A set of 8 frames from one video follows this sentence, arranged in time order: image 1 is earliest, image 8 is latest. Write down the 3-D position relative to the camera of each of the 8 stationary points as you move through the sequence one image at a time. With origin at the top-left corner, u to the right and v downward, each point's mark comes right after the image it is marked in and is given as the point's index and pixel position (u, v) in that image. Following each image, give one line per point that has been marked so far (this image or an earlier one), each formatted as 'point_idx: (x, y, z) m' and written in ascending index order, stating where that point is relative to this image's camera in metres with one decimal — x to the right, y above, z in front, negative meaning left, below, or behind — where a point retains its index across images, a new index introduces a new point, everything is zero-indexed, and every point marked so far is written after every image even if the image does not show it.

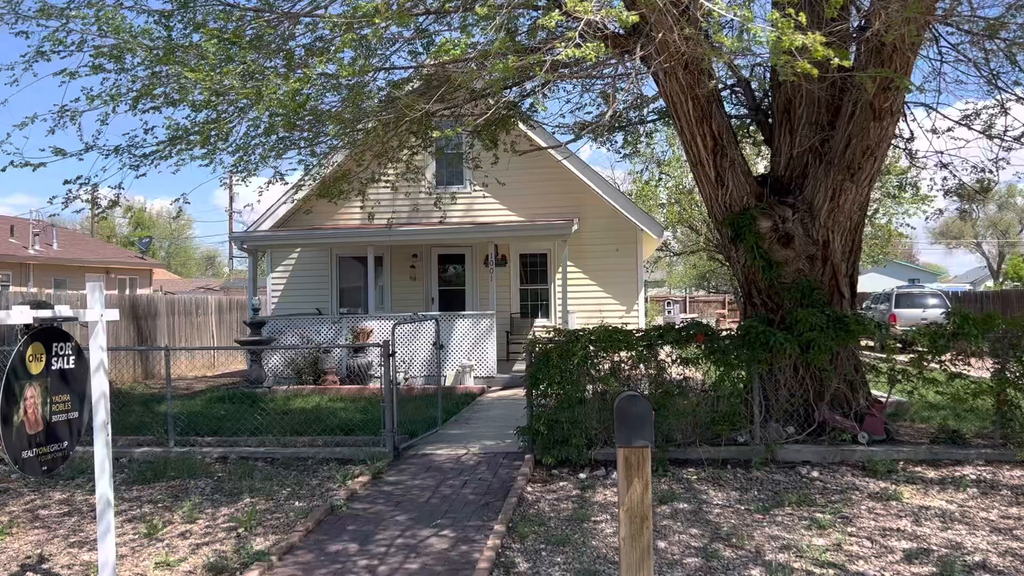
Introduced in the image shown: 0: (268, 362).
0: (-3.9, -1.2, +13.5) m
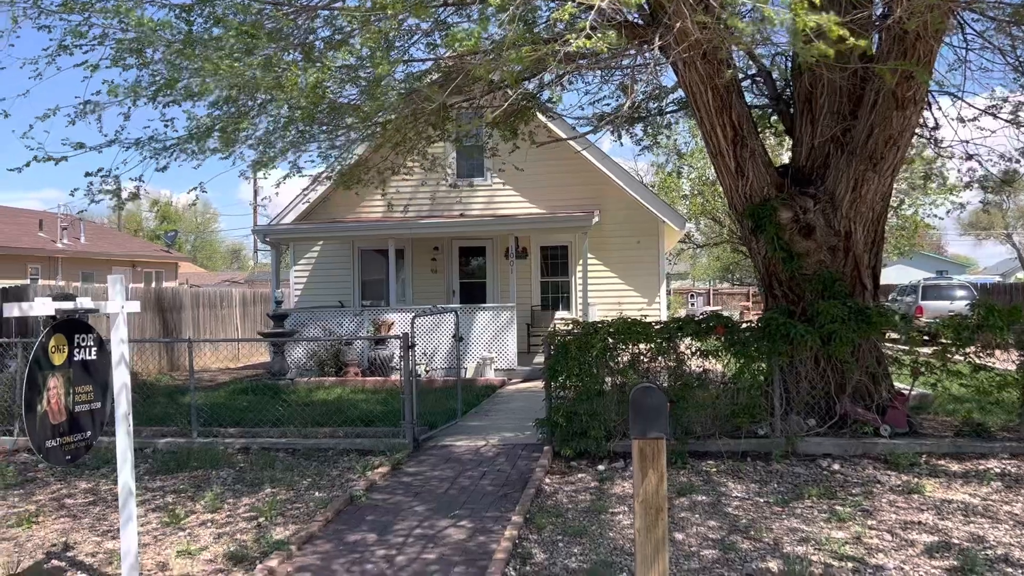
0: (-3.5, -1.1, +13.6) m
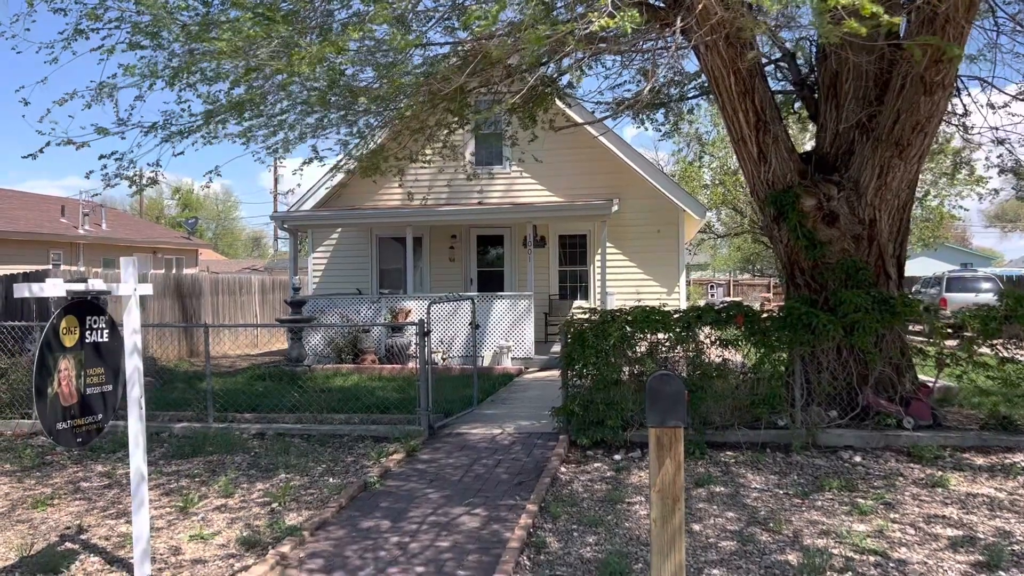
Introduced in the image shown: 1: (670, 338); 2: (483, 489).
0: (-3.3, -0.9, +13.7) m
1: (+1.3, -0.4, +6.9) m
2: (-0.2, -1.4, +5.9) m
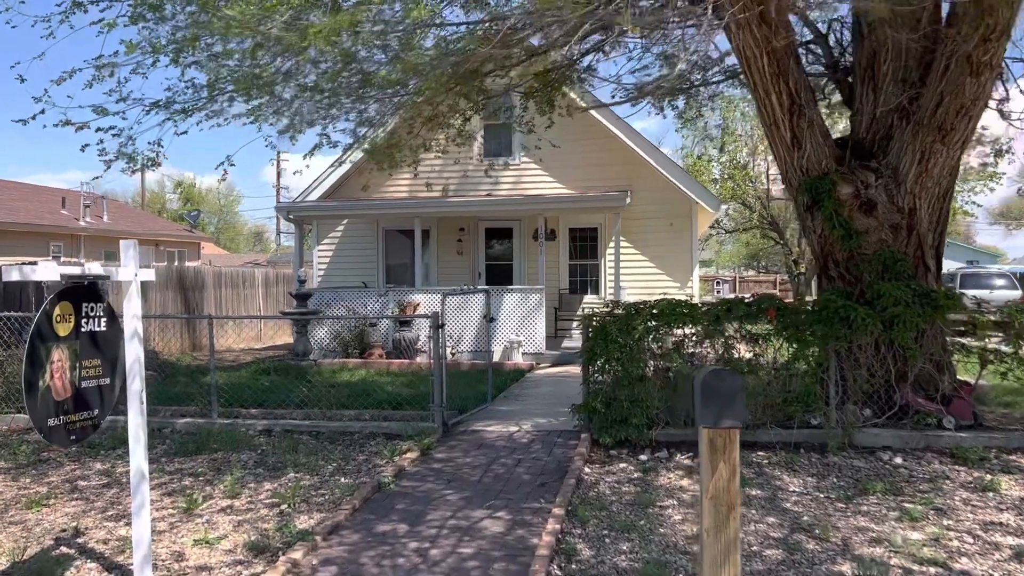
0: (-3.1, -0.7, +13.3) m
1: (+1.4, -0.3, +6.5) m
2: (0.0, -1.3, +5.5) m
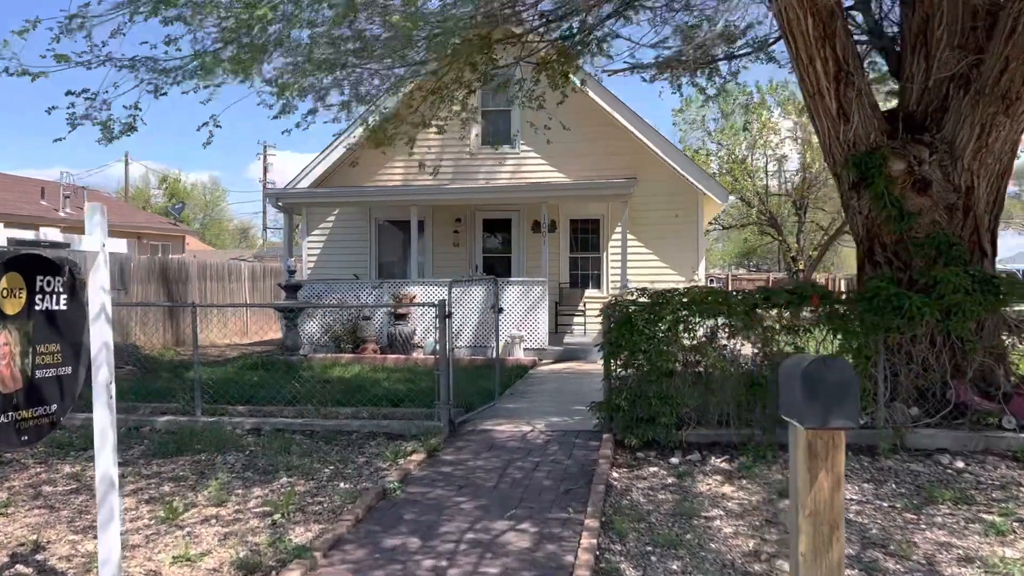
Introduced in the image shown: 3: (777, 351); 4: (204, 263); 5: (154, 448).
0: (-3.1, -0.6, +12.7) m
1: (+1.5, -0.2, +5.9) m
2: (+0.1, -1.2, +4.9) m
3: (+1.8, -0.4, +5.9) m
4: (-6.0, +0.5, +16.4) m
5: (-2.6, -1.2, +6.2) m
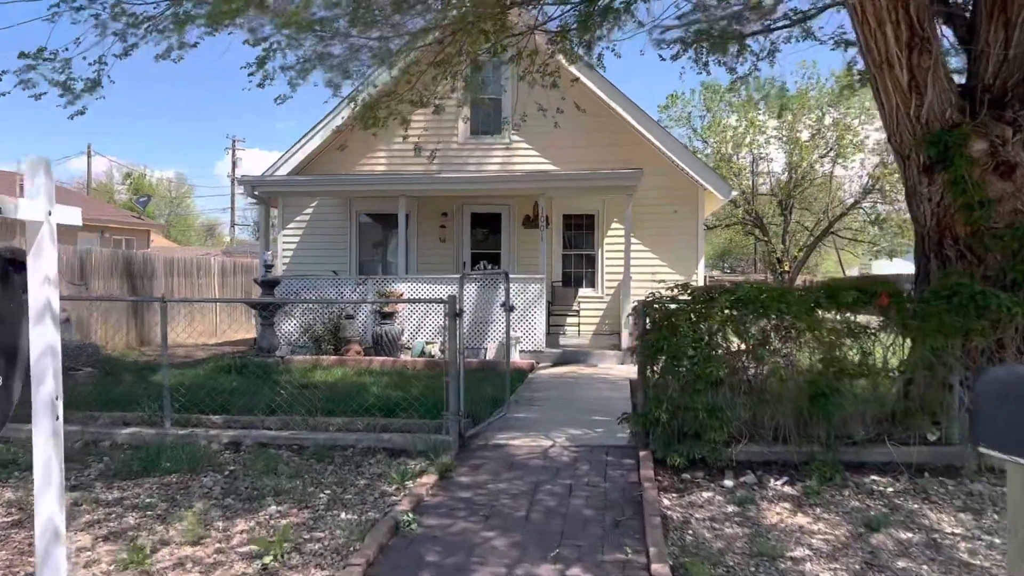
0: (-3.2, -0.6, +11.7) m
1: (+1.7, -0.2, +5.2) m
2: (+0.3, -1.2, +4.1) m
3: (+2.0, -0.4, +5.2) m
4: (-6.2, +0.6, +15.4) m
5: (-2.5, -1.1, +5.3) m
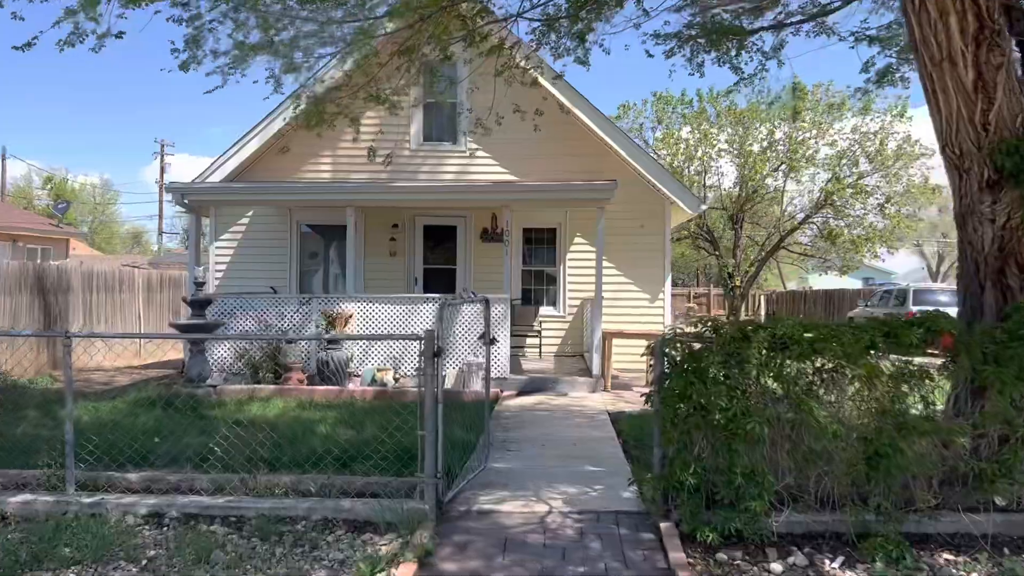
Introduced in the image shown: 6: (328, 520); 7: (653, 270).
0: (-3.7, -0.8, +10.5) m
1: (+1.7, -0.4, +4.3) m
2: (+0.3, -1.4, +3.1) m
3: (+2.0, -0.6, +4.3) m
4: (-6.9, +0.3, +13.9) m
5: (-2.5, -1.3, +4.1) m
6: (-1.0, -1.3, +4.6) m
7: (+2.1, +0.3, +12.5) m
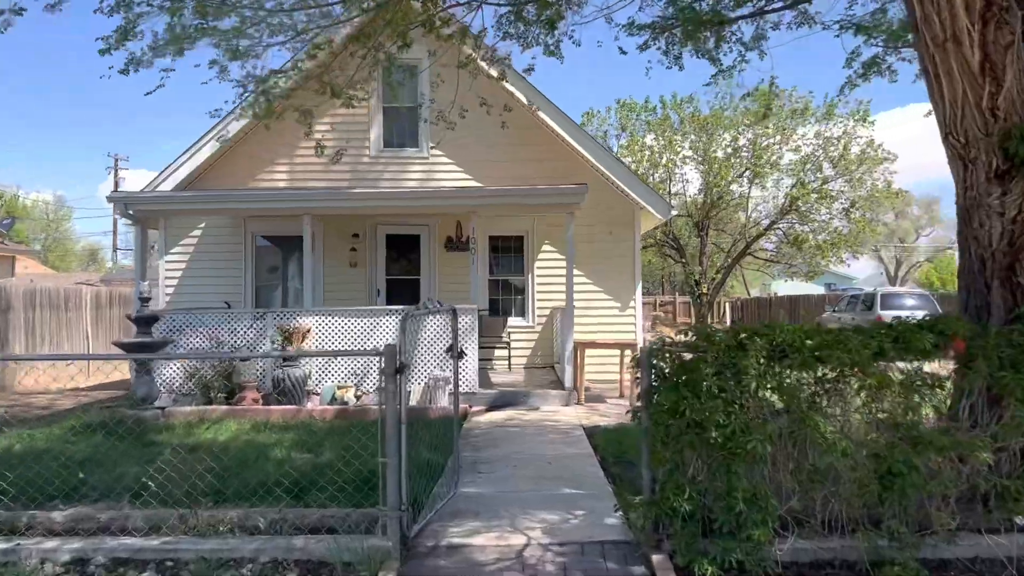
0: (-4.0, -1.0, +9.8) m
1: (+1.6, -0.4, +3.9) m
2: (+0.3, -1.4, +2.6) m
3: (+1.8, -0.6, +3.9) m
4: (-7.5, 0.0, +13.2) m
5: (-2.6, -1.4, +3.5) m
6: (-1.1, -1.3, +4.1) m
7: (+1.7, +0.2, +12.1) m
